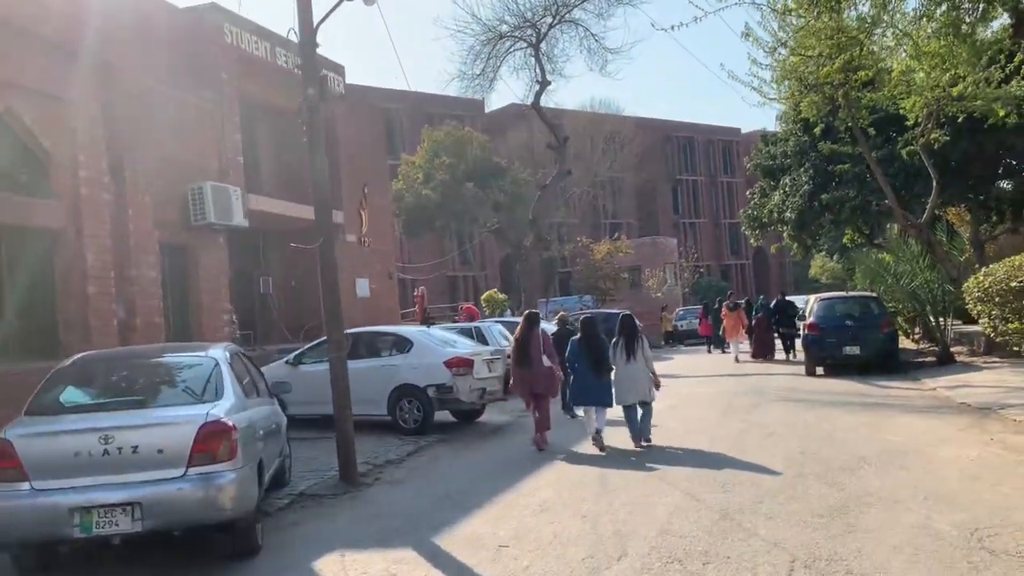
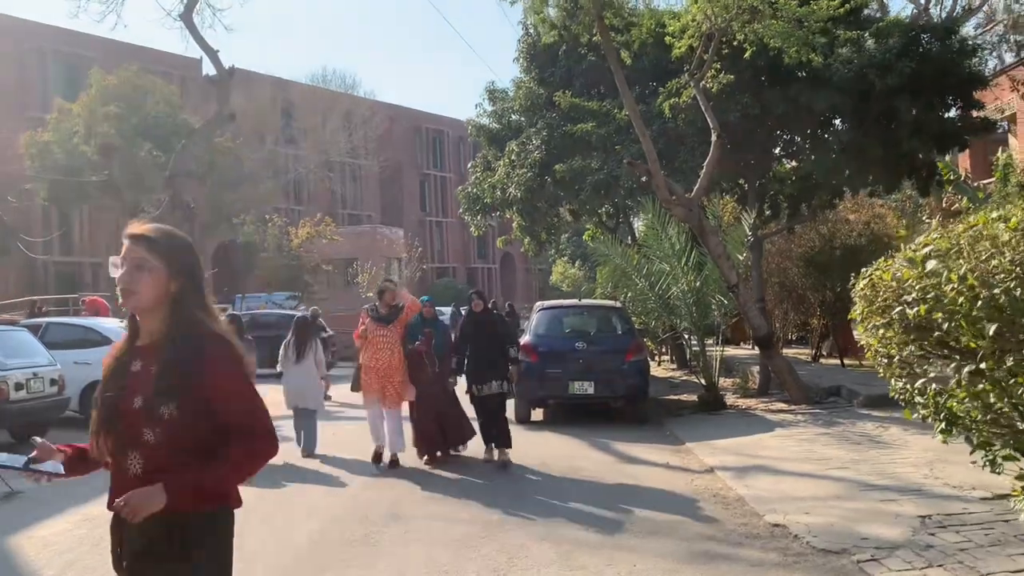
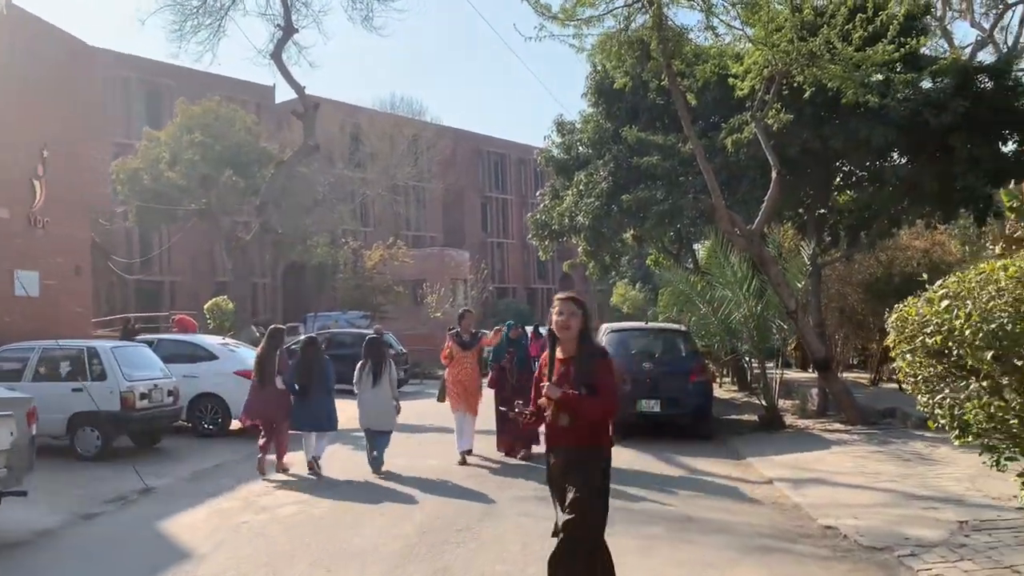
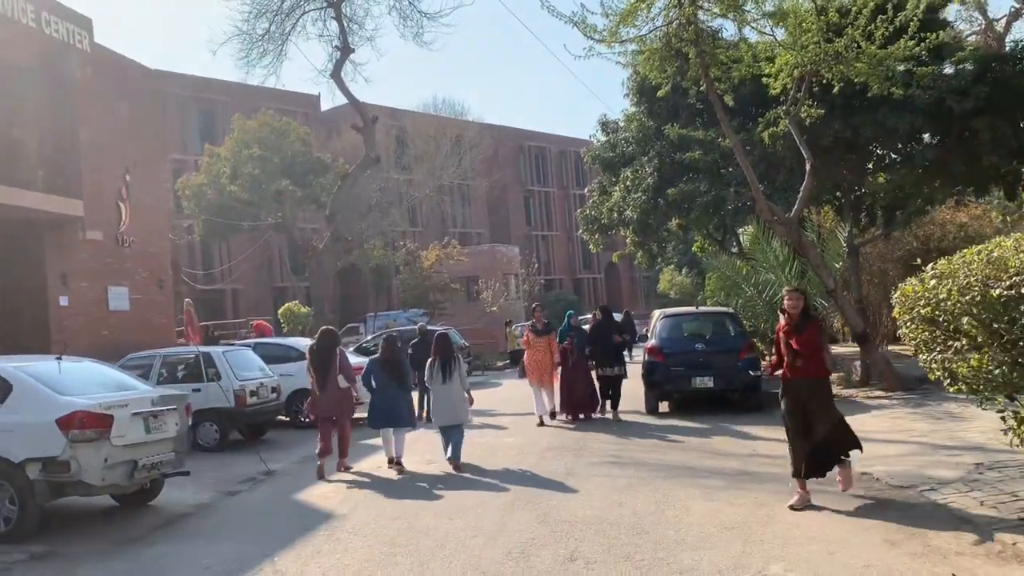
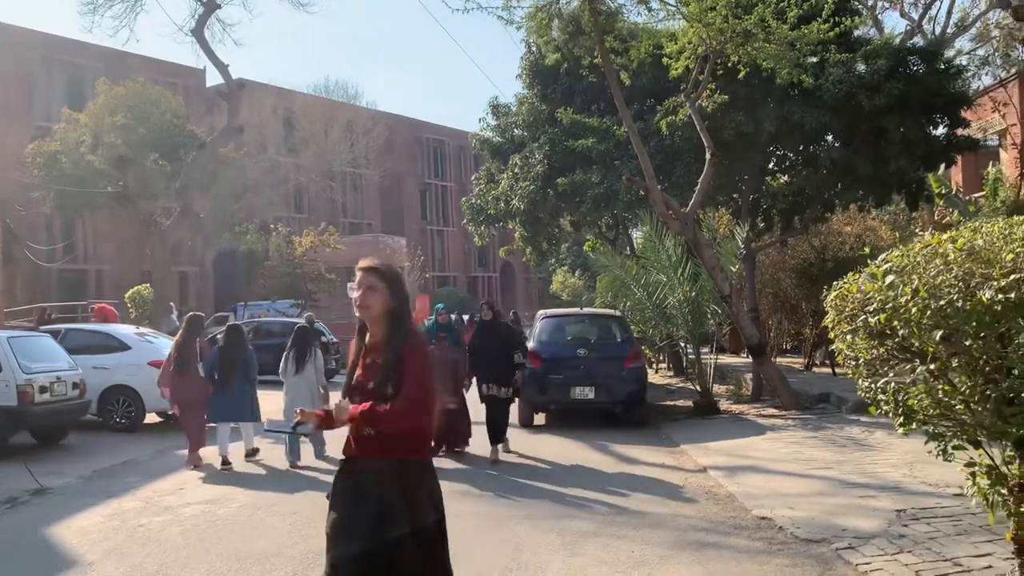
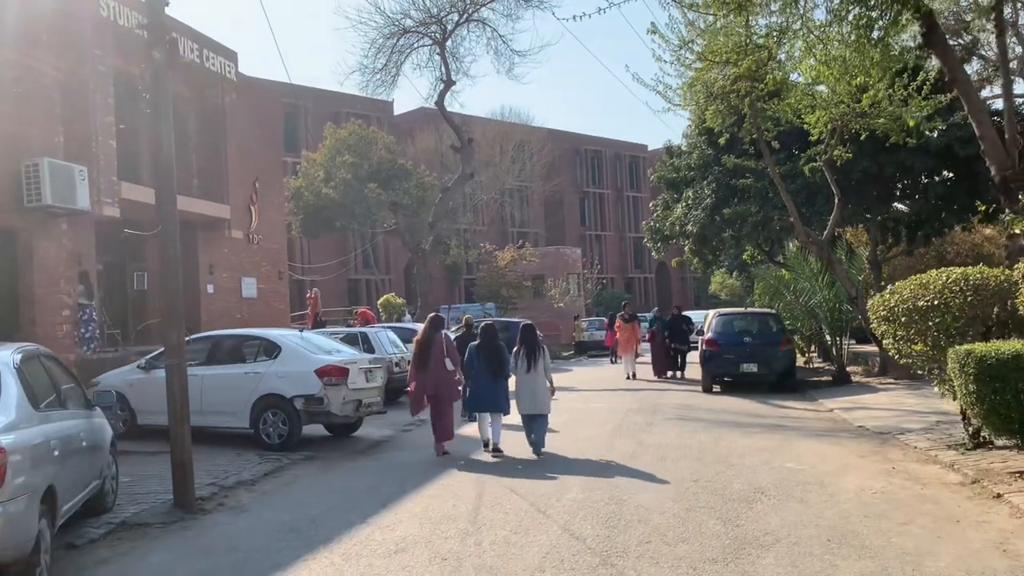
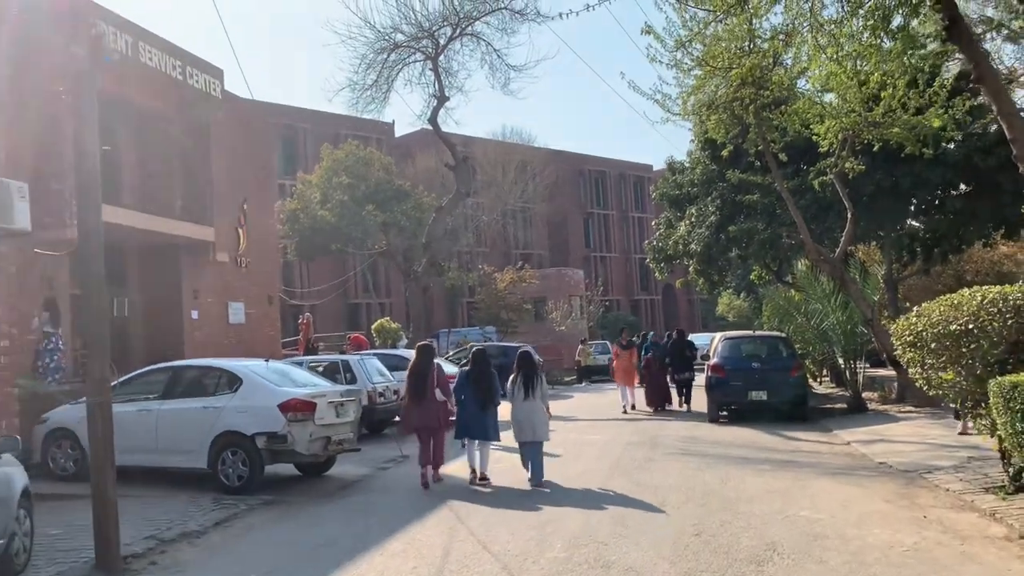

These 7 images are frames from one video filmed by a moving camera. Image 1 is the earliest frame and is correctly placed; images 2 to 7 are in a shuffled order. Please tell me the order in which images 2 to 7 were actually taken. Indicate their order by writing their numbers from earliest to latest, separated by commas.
6, 7, 4, 3, 5, 2
